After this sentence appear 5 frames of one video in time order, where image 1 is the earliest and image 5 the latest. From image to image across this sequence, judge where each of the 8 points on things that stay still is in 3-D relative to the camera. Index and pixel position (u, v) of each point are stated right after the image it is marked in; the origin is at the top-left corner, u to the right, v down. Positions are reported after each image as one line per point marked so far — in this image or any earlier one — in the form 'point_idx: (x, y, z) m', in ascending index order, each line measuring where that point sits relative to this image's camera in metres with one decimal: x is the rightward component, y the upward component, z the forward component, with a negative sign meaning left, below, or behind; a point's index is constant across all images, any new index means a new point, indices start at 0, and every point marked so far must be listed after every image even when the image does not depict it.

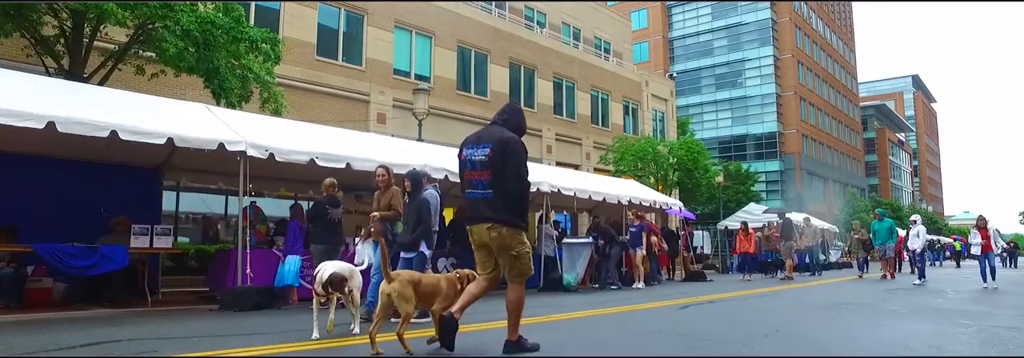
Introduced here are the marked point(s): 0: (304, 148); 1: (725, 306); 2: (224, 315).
0: (-2.9, +0.4, +9.7) m
1: (+2.7, -1.7, +9.2) m
2: (-3.3, -1.6, +8.1) m
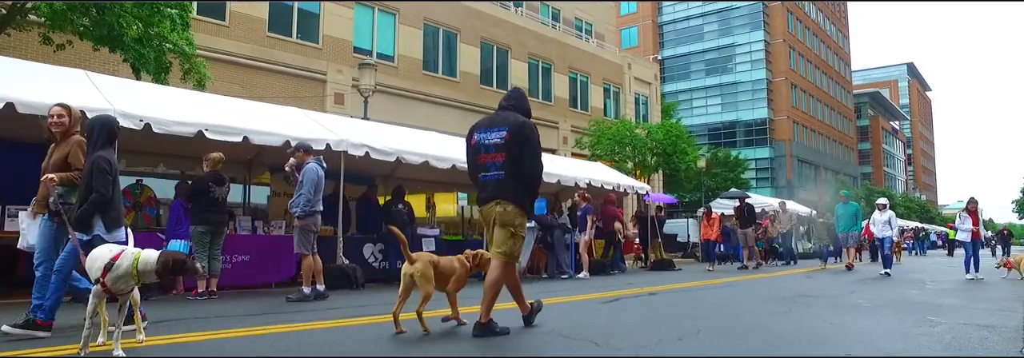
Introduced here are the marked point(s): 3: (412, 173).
0: (-3.9, +0.7, +8.6) m
1: (+1.7, -1.4, +8.1) m
2: (-4.3, -1.3, +7.0) m
3: (-2.1, +0.2, +14.5) m
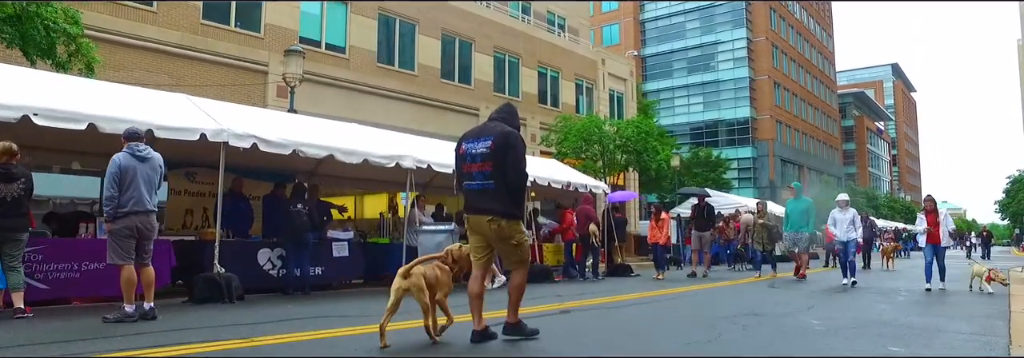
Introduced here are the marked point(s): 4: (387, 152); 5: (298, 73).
0: (-5.0, +0.8, +7.1) m
1: (+0.6, -1.4, +6.7) m
2: (-5.4, -1.2, +5.5) m
3: (-3.3, +0.2, +13.1) m
4: (-1.8, +0.4, +10.3) m
5: (-4.4, +2.2, +14.4) m
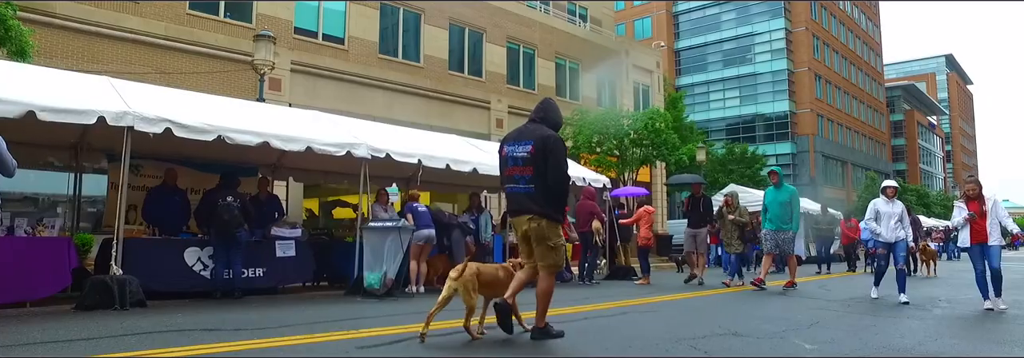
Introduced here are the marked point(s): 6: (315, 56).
0: (-5.7, +0.9, +6.1) m
1: (-0.1, -1.2, +5.4) m
2: (-6.1, -1.1, +4.5) m
3: (-3.6, +0.3, +11.9) m
4: (-2.3, +0.5, +9.1) m
5: (-4.6, +2.3, +13.3) m
6: (-5.6, +3.5, +19.9) m
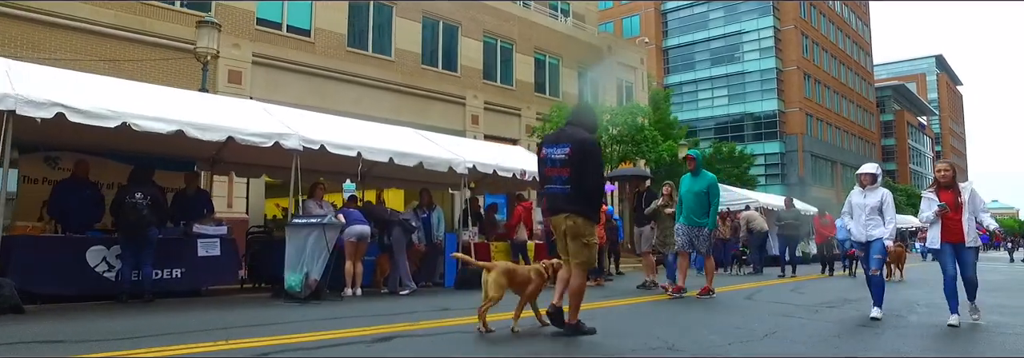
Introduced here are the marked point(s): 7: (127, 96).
0: (-6.3, +1.0, +5.2) m
1: (-0.7, -1.1, +4.6) m
2: (-6.8, -1.0, +3.6) m
3: (-4.3, +0.4, +11.1) m
4: (-3.0, +0.6, +8.3) m
5: (-5.4, +2.4, +12.5) m
6: (-6.4, +3.6, +19.0) m
7: (-4.2, +0.9, +7.7) m
